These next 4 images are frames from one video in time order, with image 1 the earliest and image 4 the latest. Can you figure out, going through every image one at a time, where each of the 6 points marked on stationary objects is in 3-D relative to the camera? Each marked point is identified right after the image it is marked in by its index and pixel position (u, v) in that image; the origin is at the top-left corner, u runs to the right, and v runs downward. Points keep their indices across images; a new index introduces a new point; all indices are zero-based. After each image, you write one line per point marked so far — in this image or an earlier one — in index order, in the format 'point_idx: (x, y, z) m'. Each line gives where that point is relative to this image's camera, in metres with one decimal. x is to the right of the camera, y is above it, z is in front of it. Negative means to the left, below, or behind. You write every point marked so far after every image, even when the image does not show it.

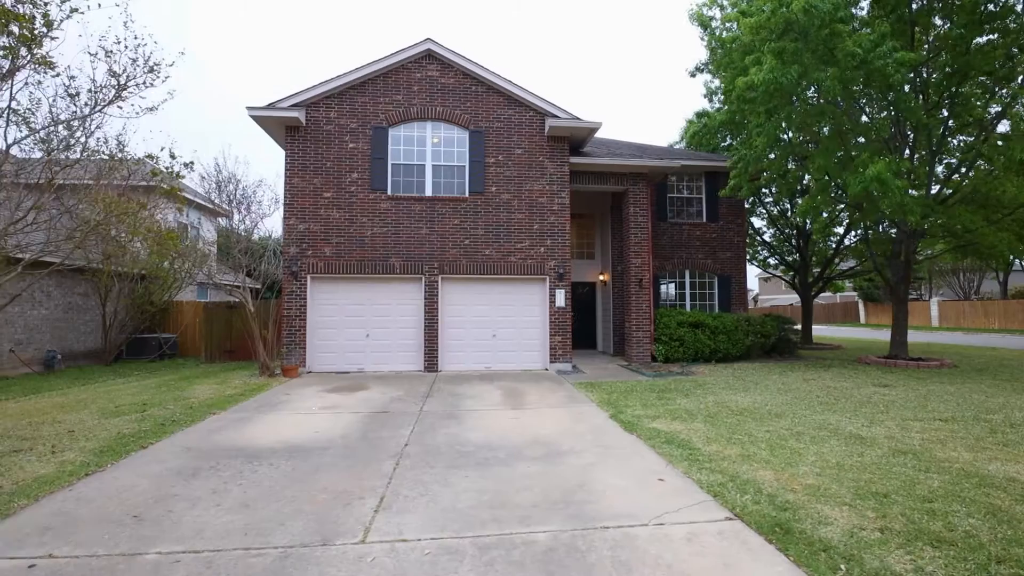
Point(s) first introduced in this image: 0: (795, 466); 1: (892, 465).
0: (+2.9, -1.8, +6.3) m
1: (+3.9, -1.8, +6.3) m
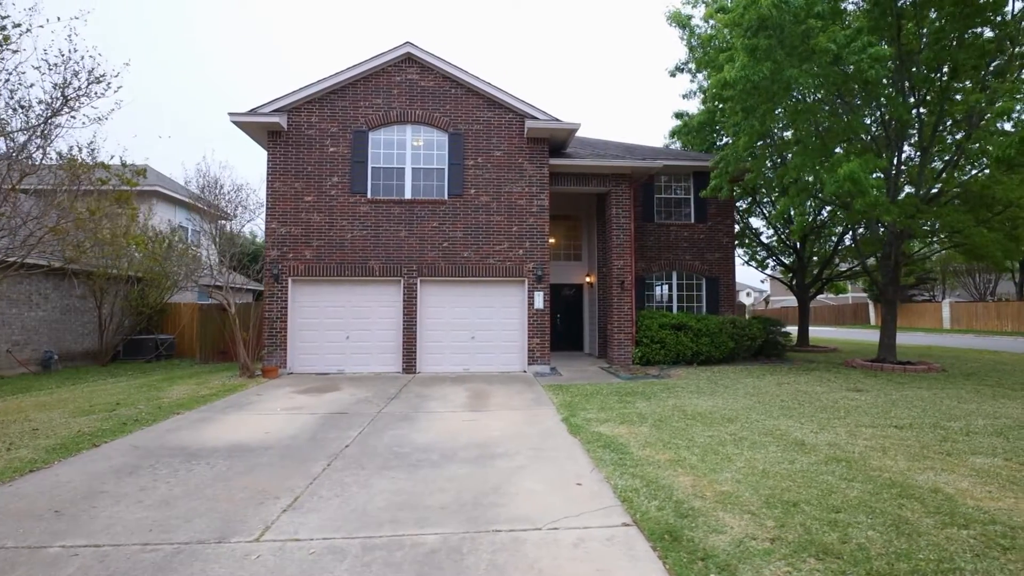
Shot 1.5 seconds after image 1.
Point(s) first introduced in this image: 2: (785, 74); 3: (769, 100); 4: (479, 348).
0: (+2.1, -1.9, +6.2) m
1: (+3.1, -1.9, +6.2) m
2: (+4.8, +3.8, +10.8) m
3: (+4.8, +3.5, +11.4) m
4: (-0.7, -1.3, +13.2) m
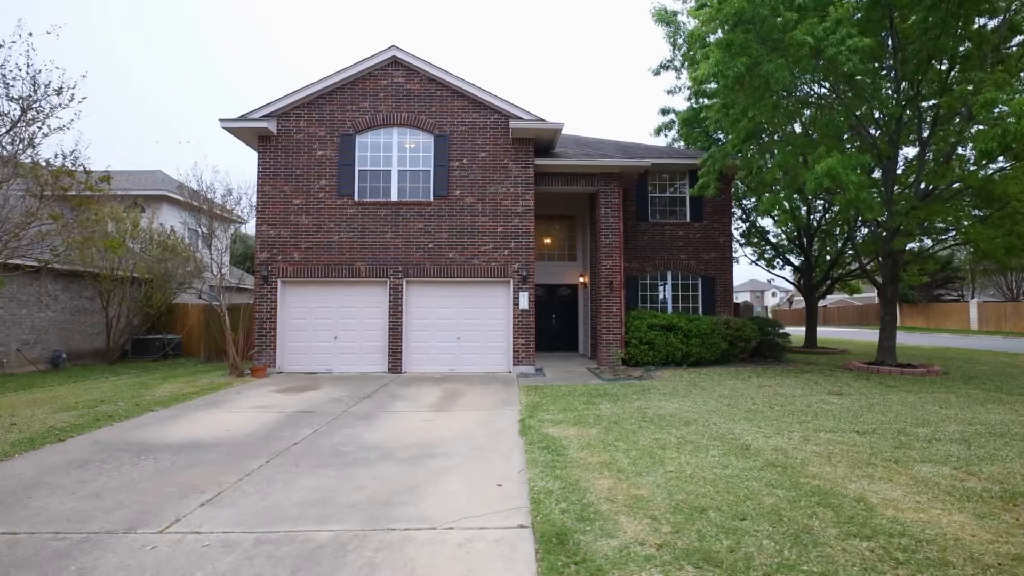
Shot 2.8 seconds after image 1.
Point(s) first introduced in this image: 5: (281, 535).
0: (+1.3, -1.9, +6.1) m
1: (+2.3, -1.9, +6.0) m
2: (+4.3, +3.8, +10.5) m
3: (+4.4, +3.5, +11.2) m
4: (-1.0, -1.3, +13.3) m
5: (-1.9, -2.0, +4.9) m
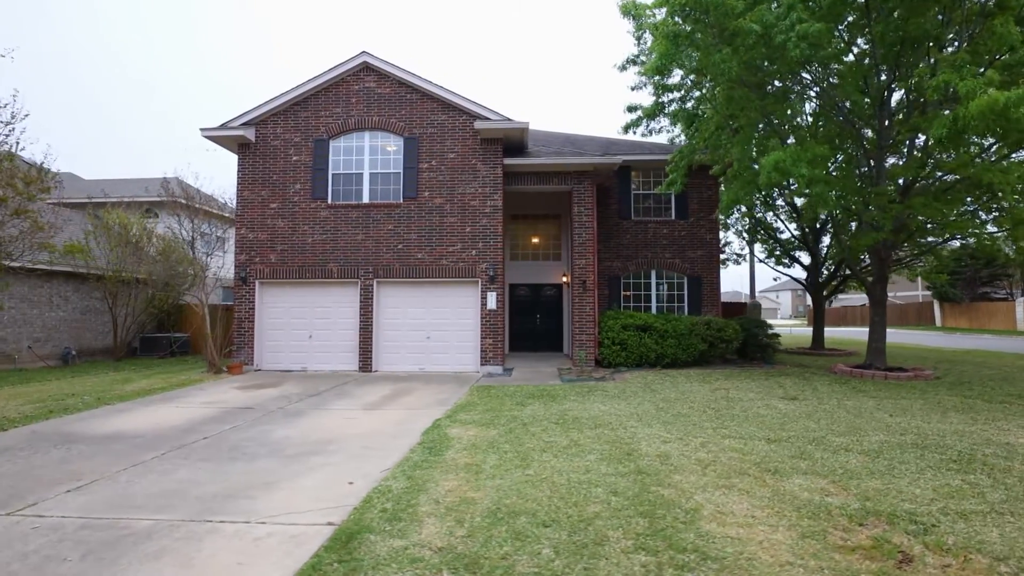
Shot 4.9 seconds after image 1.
0: (-0.2, -1.9, +6.0) m
1: (+0.8, -1.9, +5.8) m
2: (+3.3, +3.8, +10.0) m
3: (+3.4, +3.5, +10.7) m
4: (-1.7, -1.3, +13.4) m
5: (-3.5, -2.0, +5.2) m
